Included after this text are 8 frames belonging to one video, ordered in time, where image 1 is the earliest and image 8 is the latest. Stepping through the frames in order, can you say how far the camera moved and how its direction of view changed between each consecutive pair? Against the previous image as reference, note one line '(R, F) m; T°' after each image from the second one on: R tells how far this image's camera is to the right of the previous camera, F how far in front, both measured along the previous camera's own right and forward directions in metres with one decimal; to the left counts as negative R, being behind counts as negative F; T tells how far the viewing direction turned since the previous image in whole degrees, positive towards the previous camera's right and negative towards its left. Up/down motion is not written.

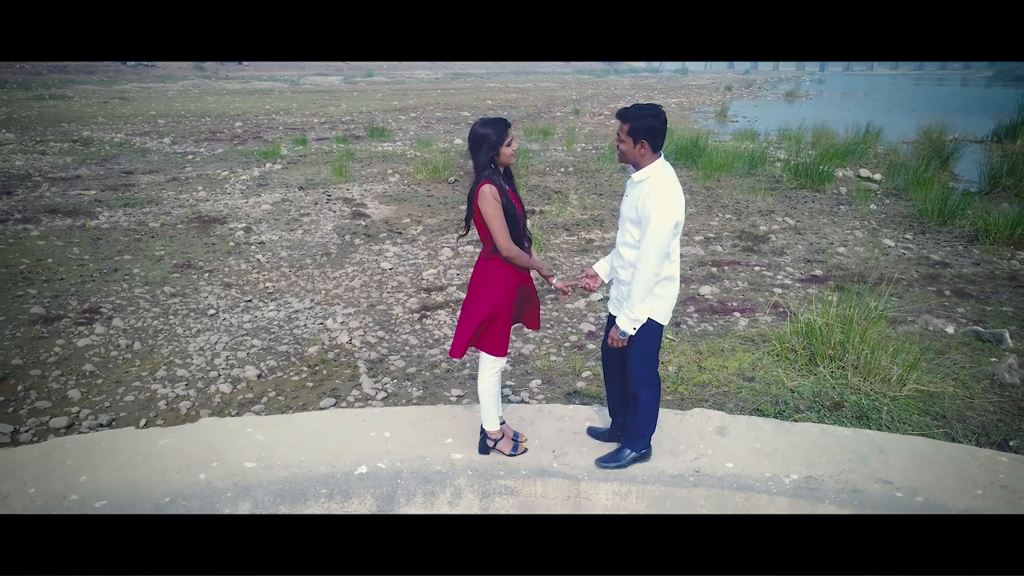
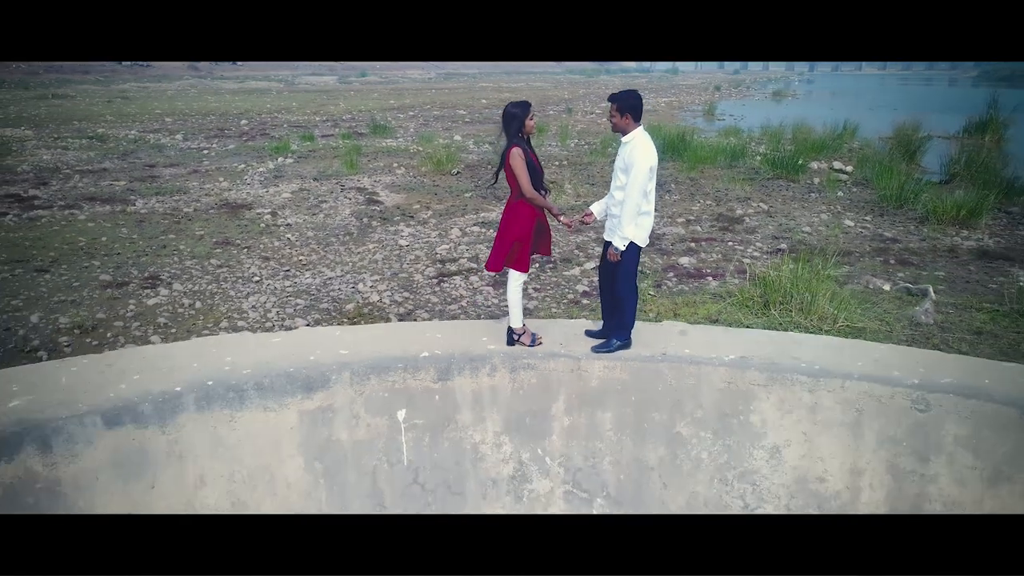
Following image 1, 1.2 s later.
(-0.1, -0.5) m; +1°
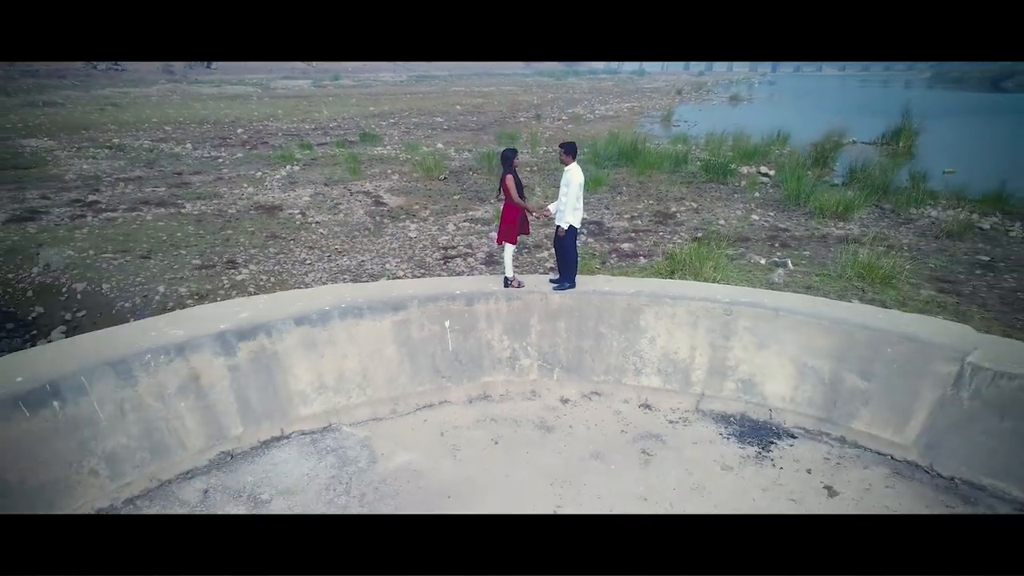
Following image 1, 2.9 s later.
(-0.1, -1.4) m; +2°
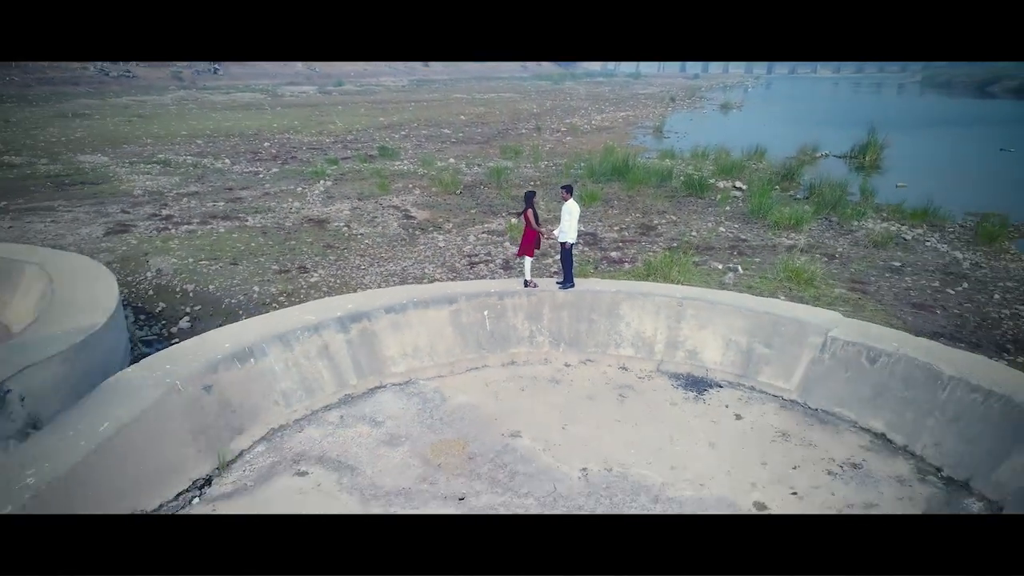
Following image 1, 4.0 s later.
(-0.1, -1.4) m; 0°
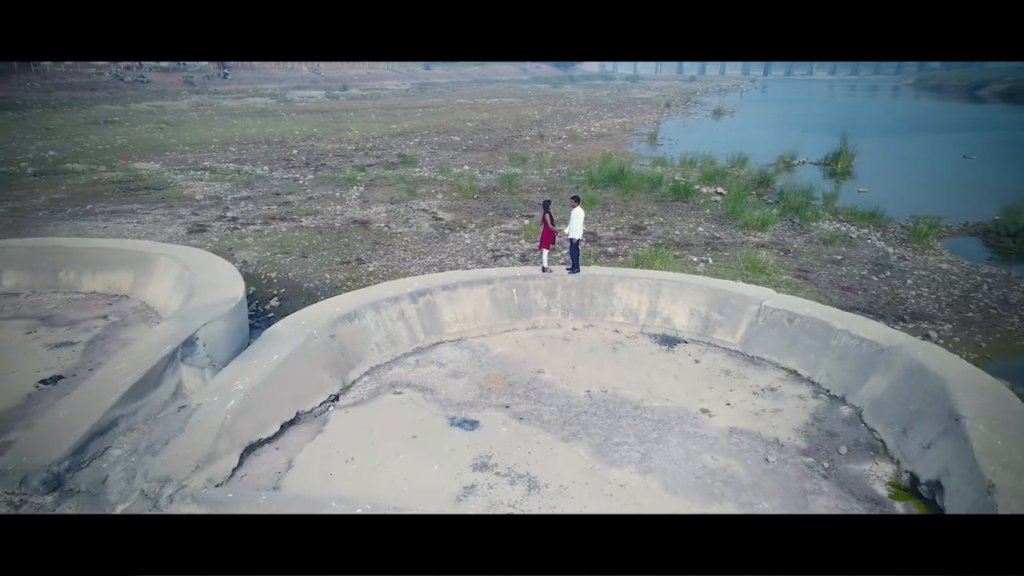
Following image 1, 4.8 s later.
(-0.2, -1.6) m; 0°
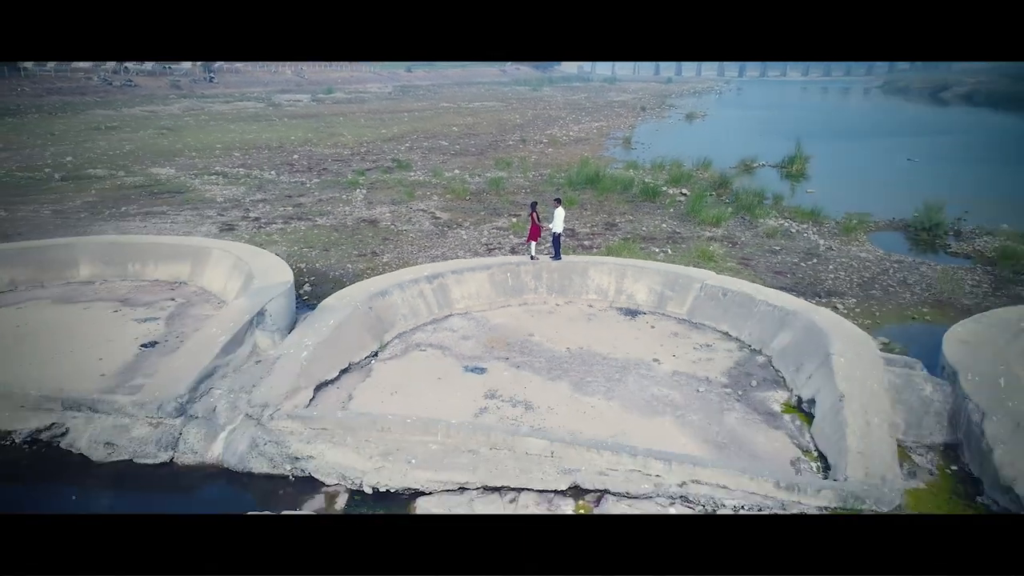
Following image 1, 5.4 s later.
(-0.1, -1.5) m; +2°
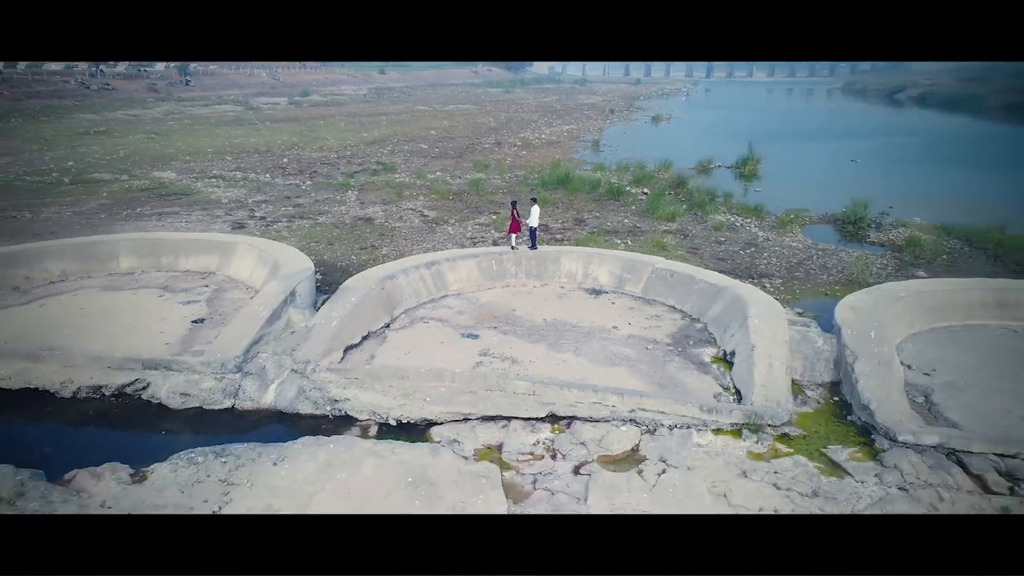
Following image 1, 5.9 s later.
(-0.1, -1.5) m; +2°
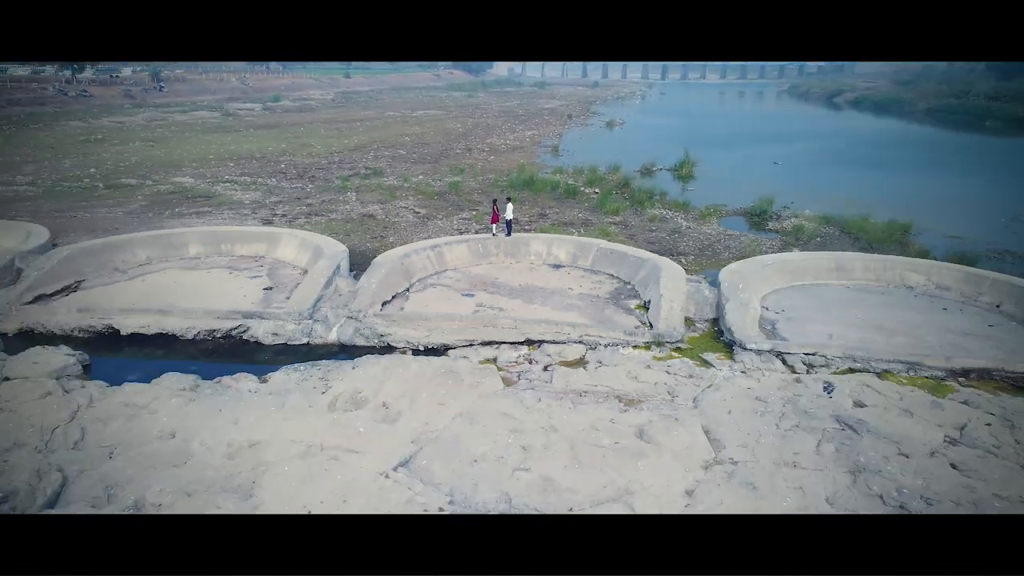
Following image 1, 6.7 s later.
(-0.3, -3.1) m; +3°
